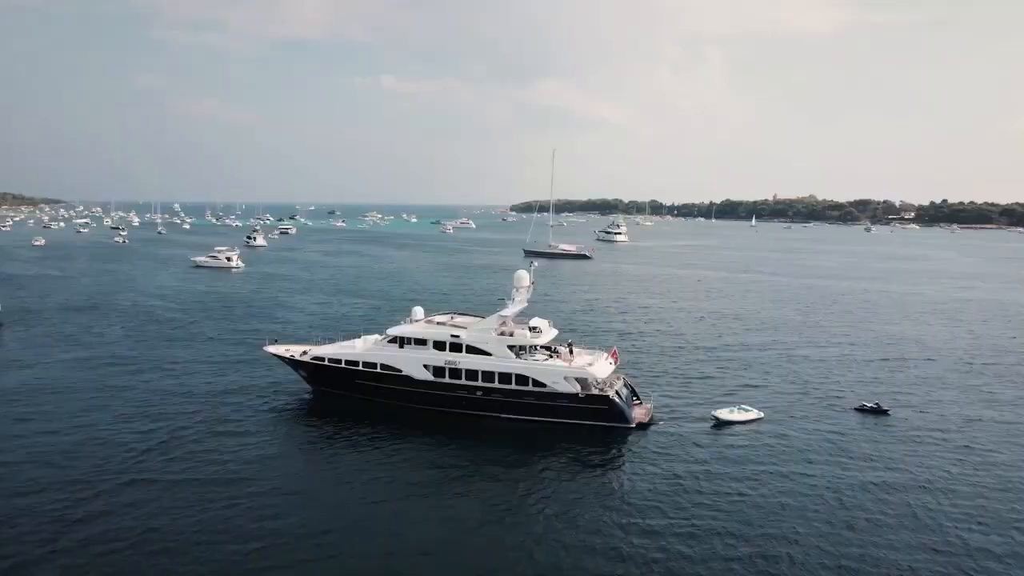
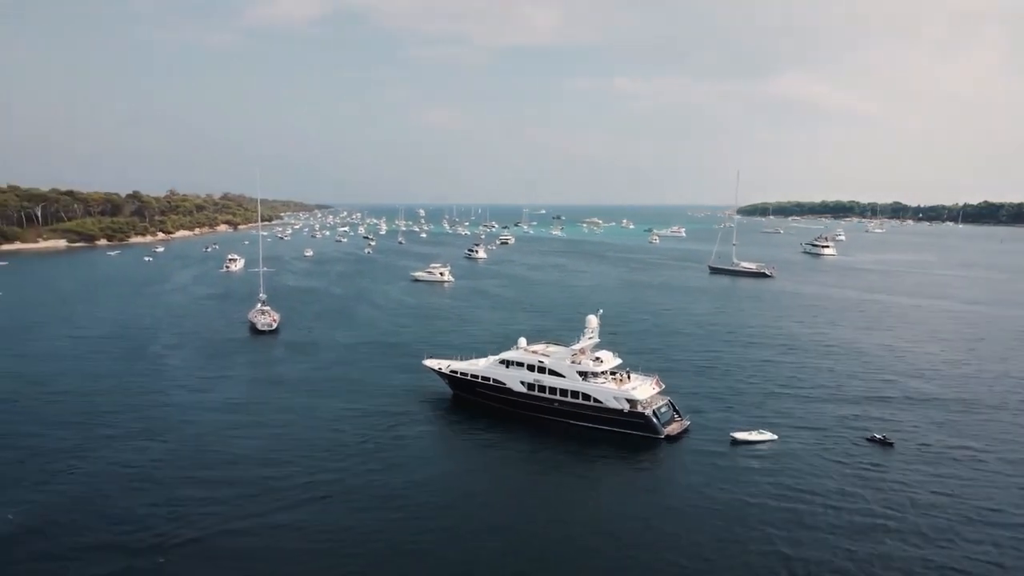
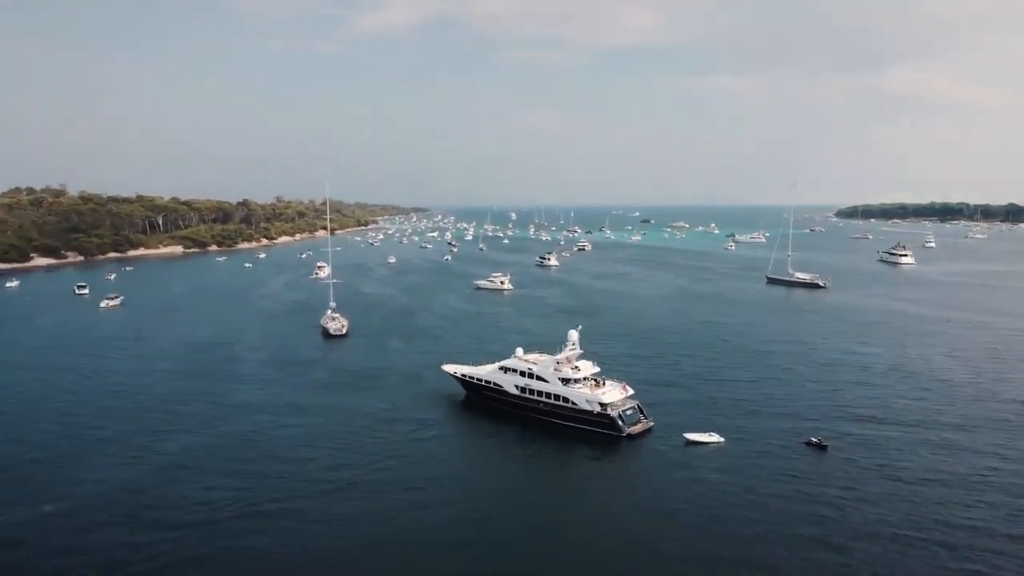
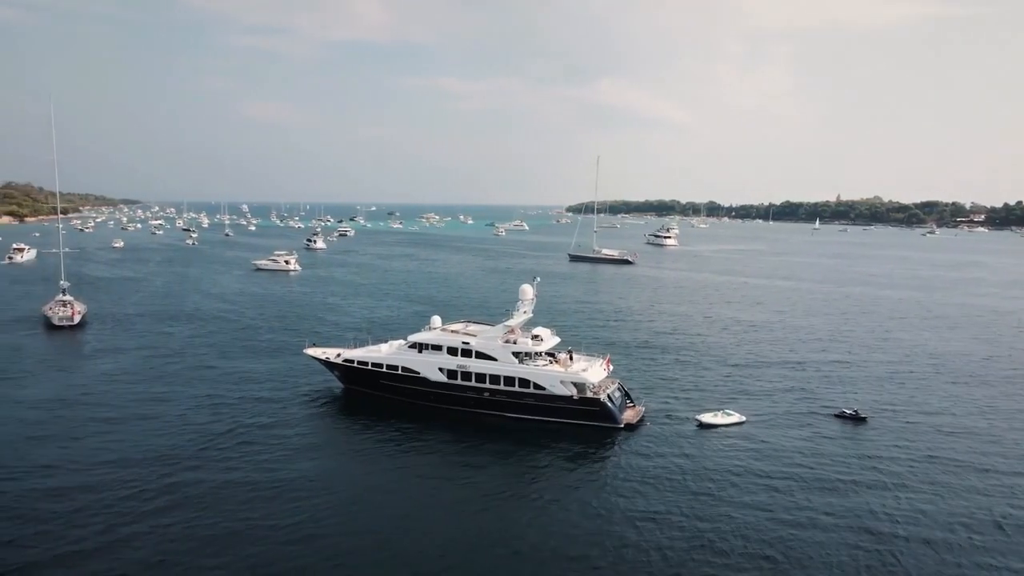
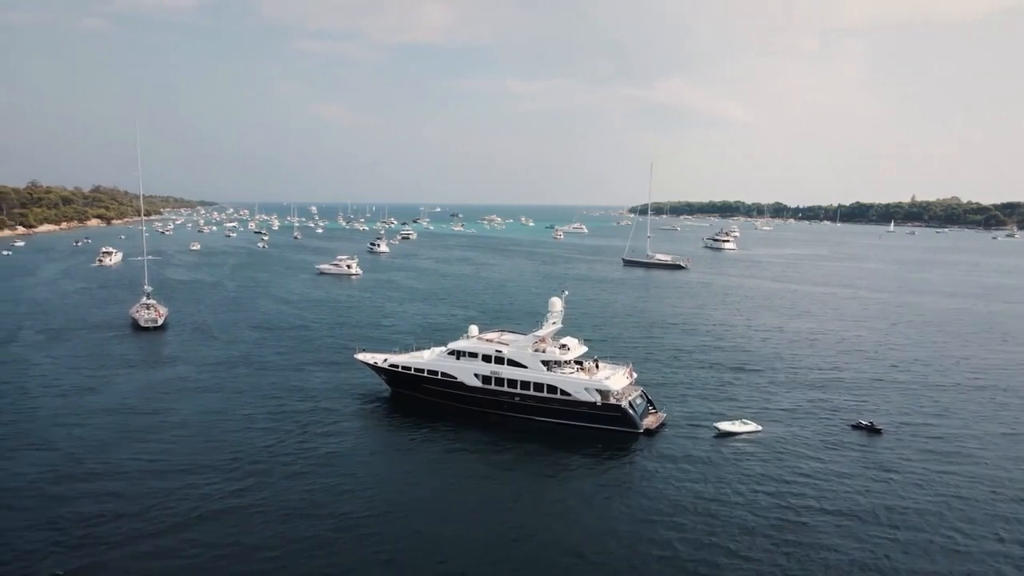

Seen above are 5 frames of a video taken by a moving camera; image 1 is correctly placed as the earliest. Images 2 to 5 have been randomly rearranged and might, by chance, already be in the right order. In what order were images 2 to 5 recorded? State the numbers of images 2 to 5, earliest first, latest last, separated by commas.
4, 5, 2, 3
